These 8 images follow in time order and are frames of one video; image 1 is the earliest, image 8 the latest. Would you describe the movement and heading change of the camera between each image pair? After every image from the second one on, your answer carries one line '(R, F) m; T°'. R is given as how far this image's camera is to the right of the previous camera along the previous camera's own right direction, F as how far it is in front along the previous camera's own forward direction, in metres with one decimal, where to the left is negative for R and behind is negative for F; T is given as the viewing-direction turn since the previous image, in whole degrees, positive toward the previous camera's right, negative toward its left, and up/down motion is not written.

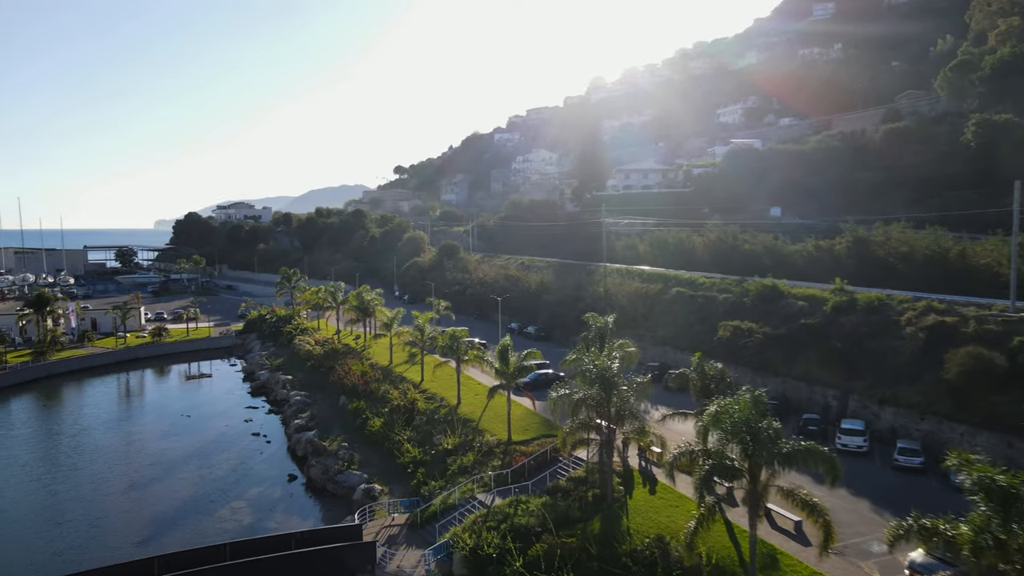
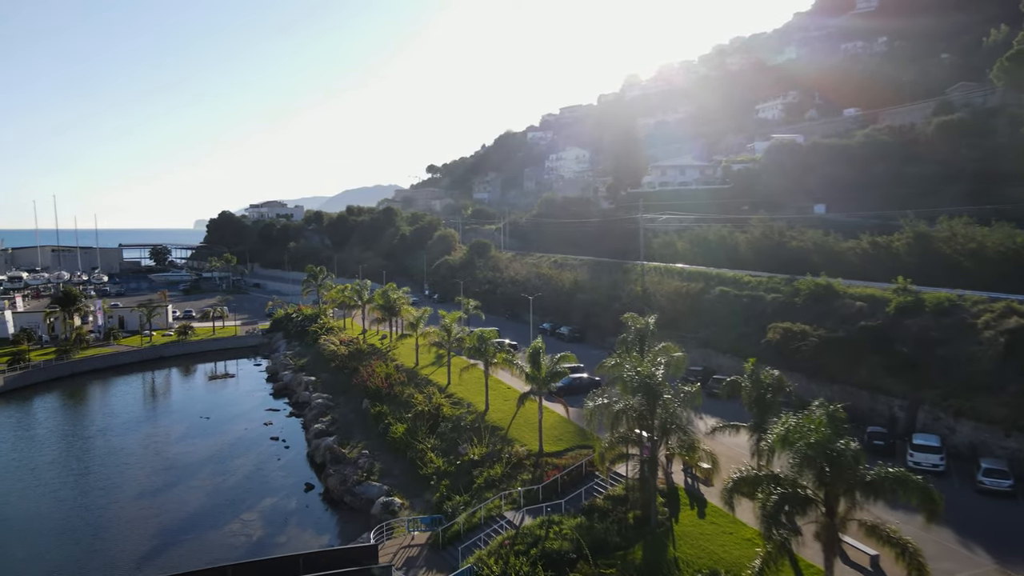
(0.0, +2.2) m; -2°
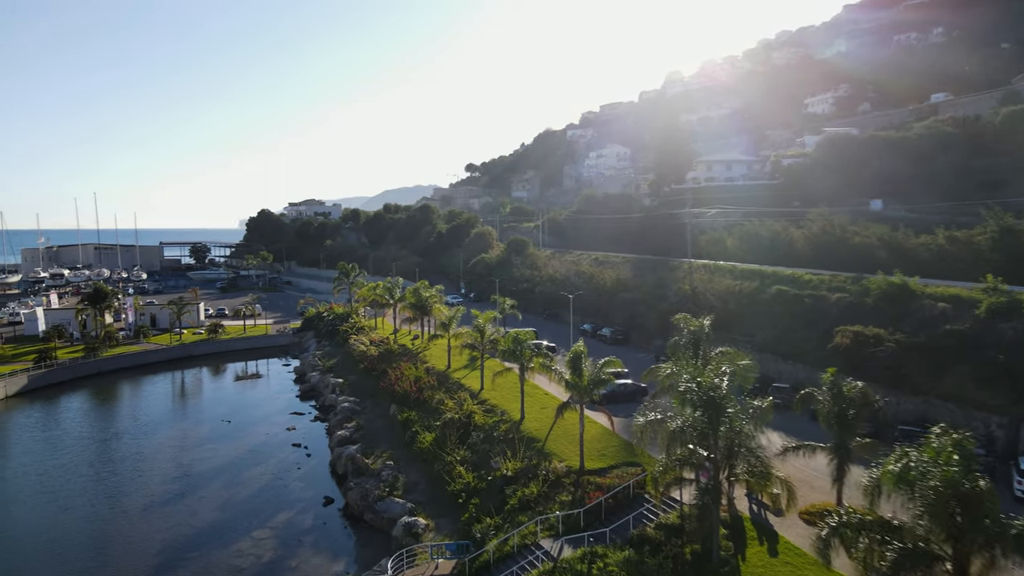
(0.0, +2.7) m; -3°
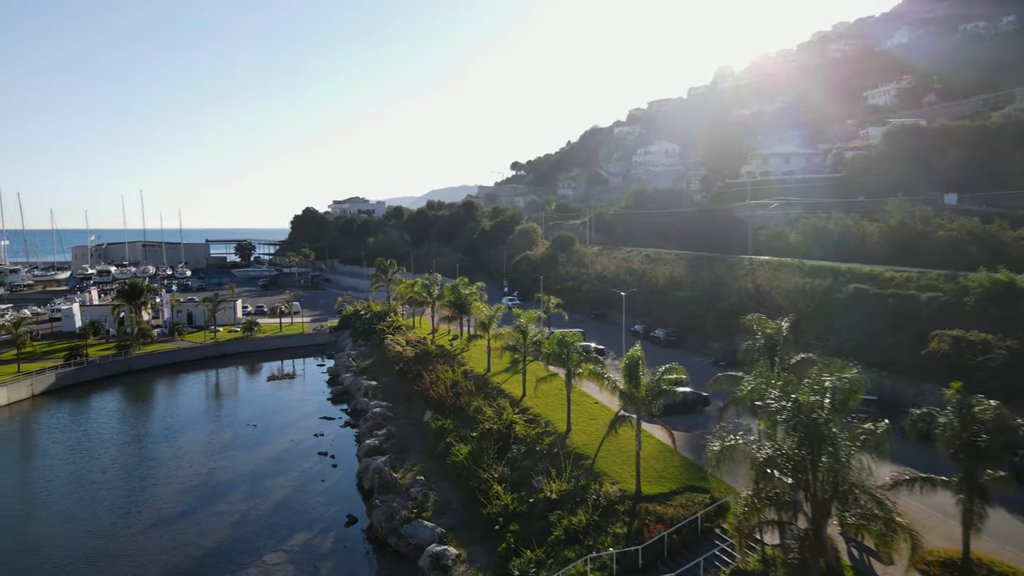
(0.0, +3.1) m; -3°
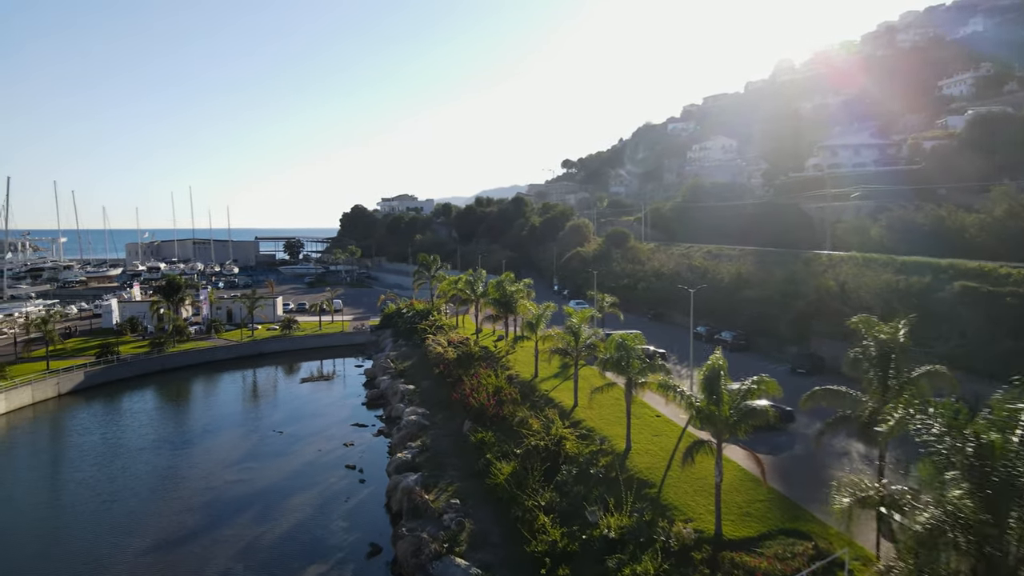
(0.0, +3.5) m; -4°
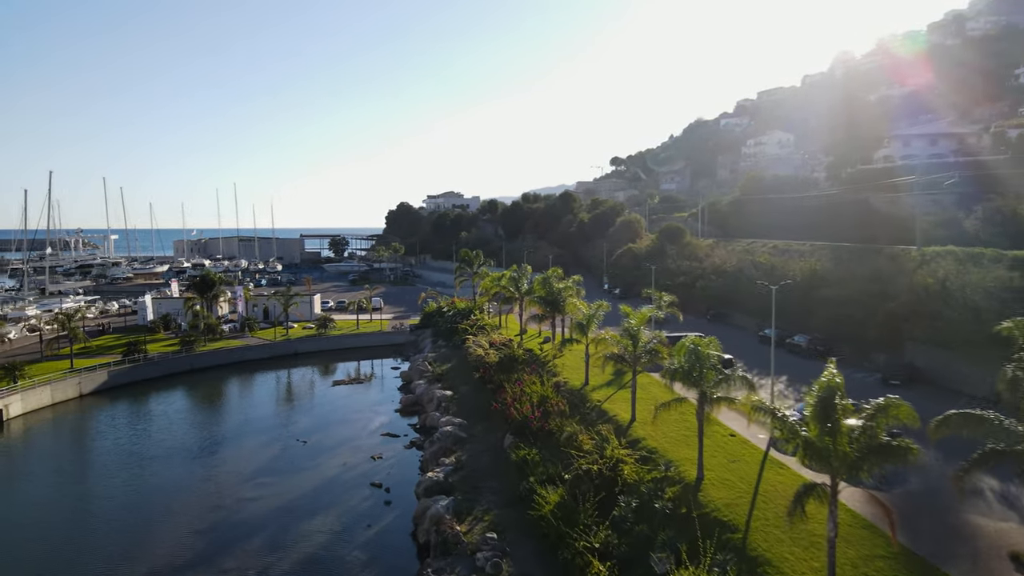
(0.0, +3.5) m; -4°
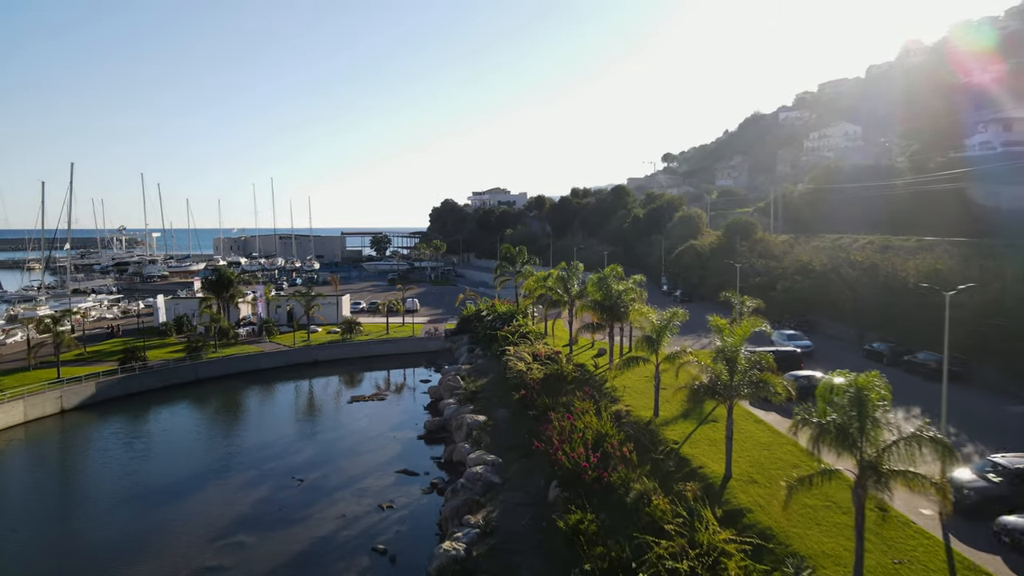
(0.0, +6.2) m; -4°
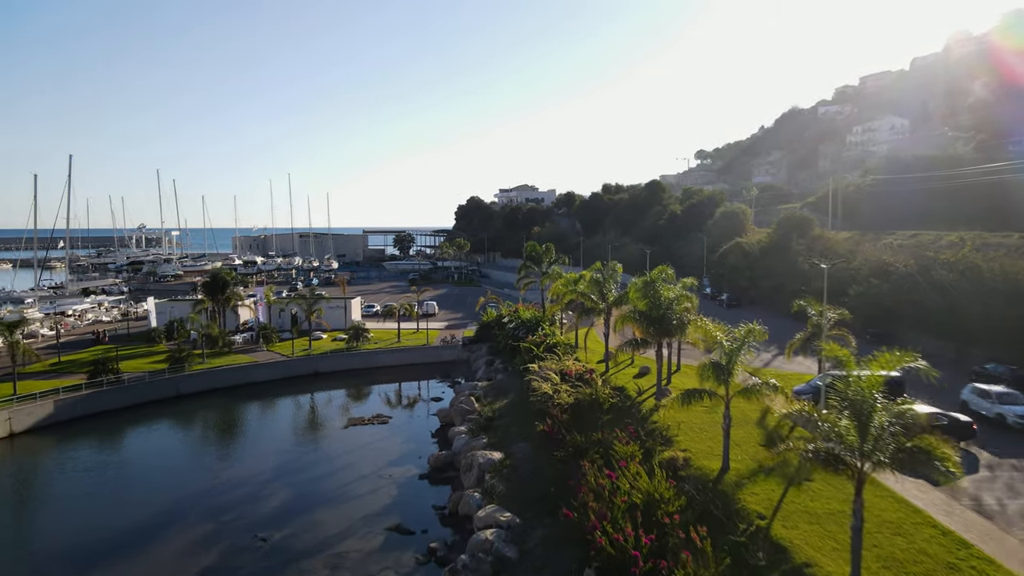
(+0.2, +5.4) m; -2°
